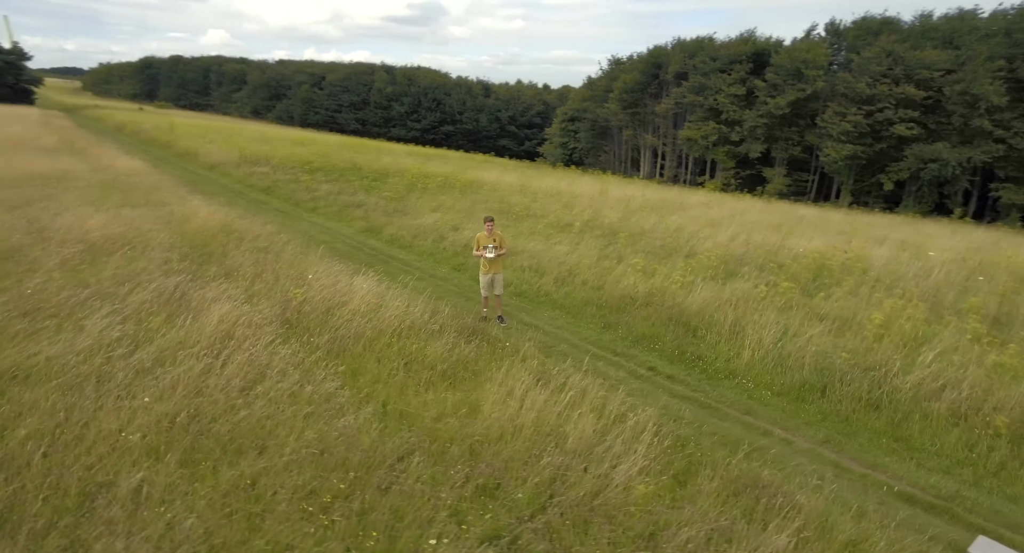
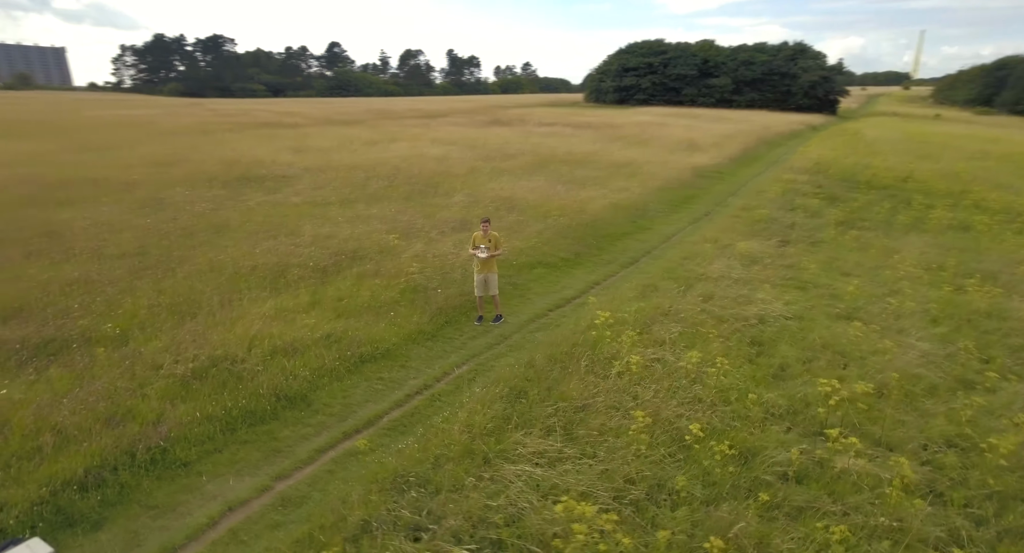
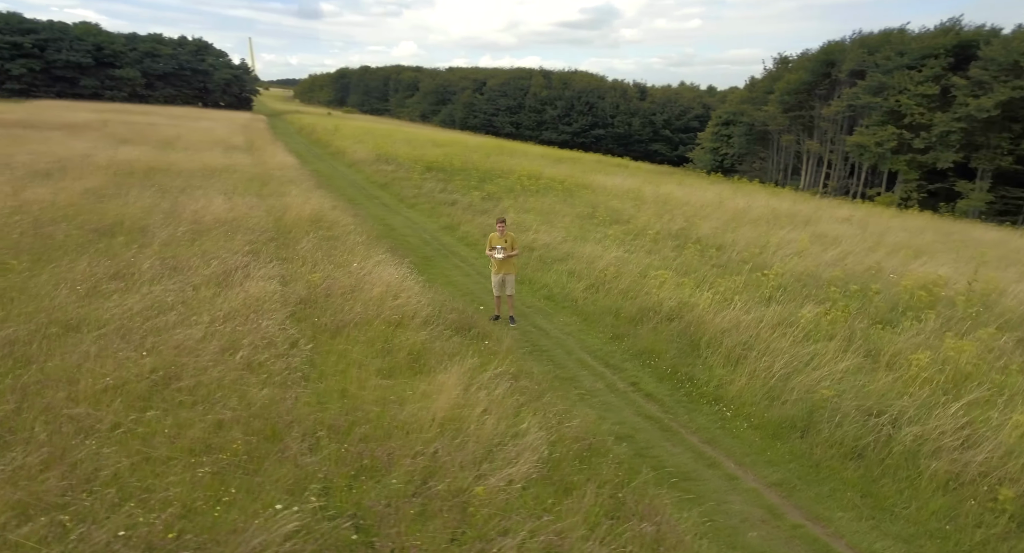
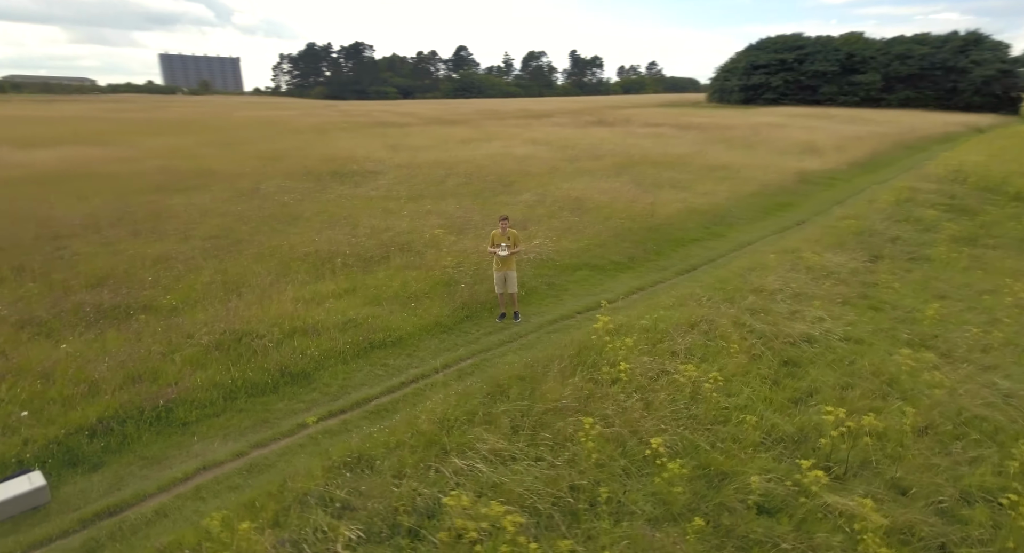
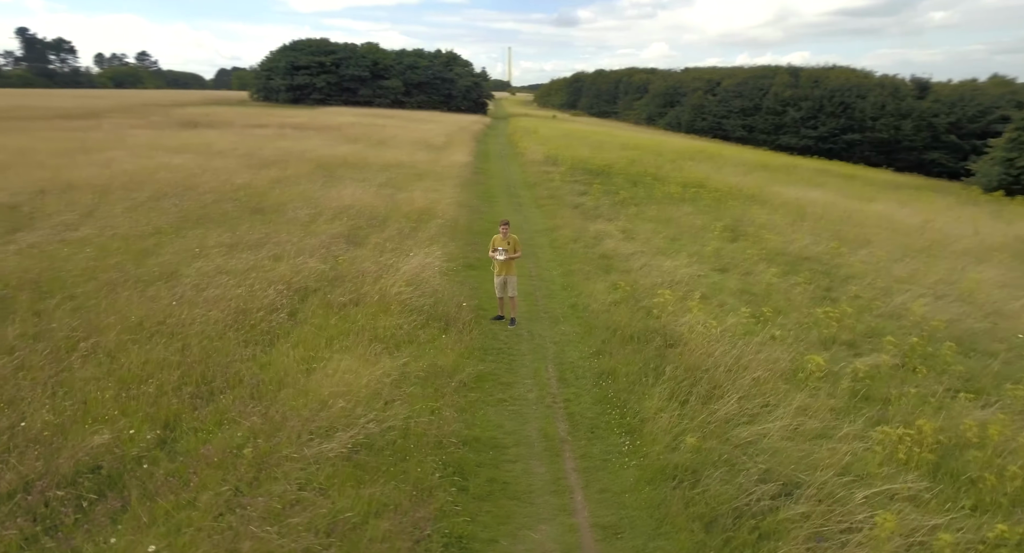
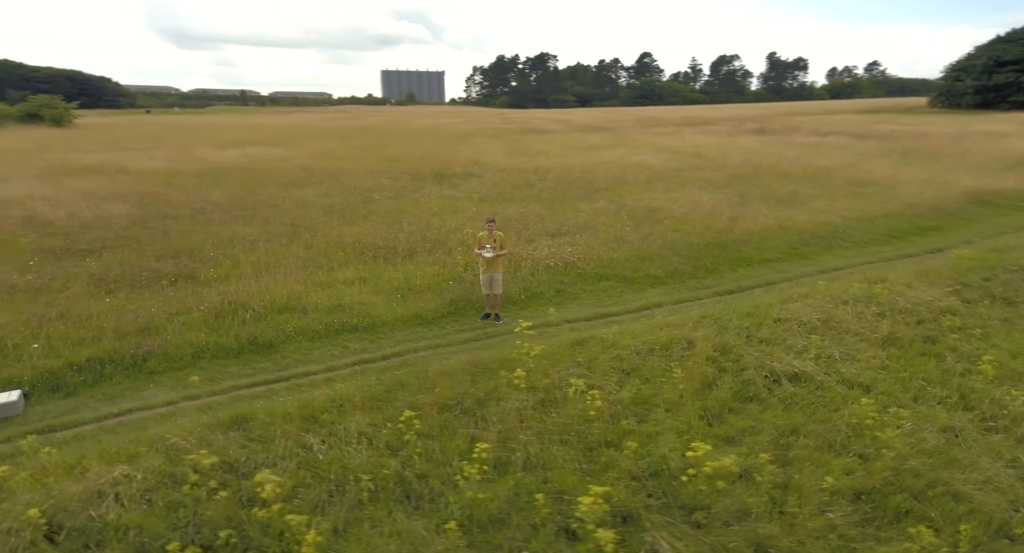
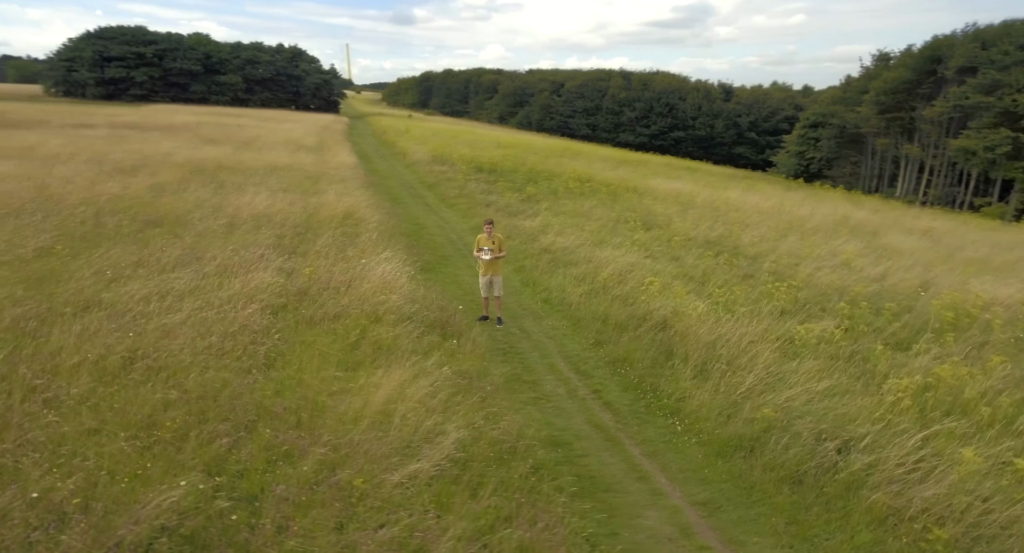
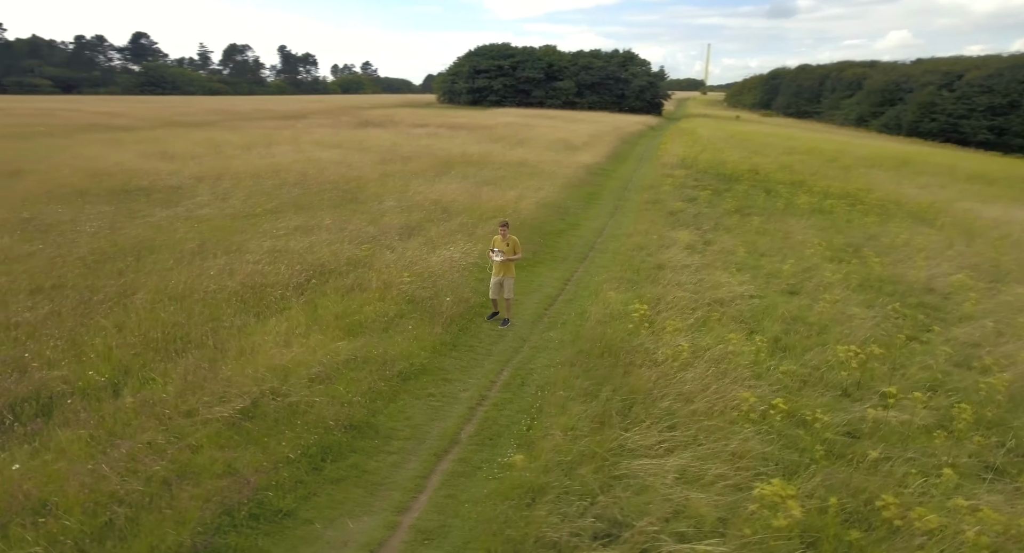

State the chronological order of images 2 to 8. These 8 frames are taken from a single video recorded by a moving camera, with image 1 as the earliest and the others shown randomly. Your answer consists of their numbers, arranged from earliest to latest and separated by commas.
3, 7, 5, 8, 2, 4, 6
